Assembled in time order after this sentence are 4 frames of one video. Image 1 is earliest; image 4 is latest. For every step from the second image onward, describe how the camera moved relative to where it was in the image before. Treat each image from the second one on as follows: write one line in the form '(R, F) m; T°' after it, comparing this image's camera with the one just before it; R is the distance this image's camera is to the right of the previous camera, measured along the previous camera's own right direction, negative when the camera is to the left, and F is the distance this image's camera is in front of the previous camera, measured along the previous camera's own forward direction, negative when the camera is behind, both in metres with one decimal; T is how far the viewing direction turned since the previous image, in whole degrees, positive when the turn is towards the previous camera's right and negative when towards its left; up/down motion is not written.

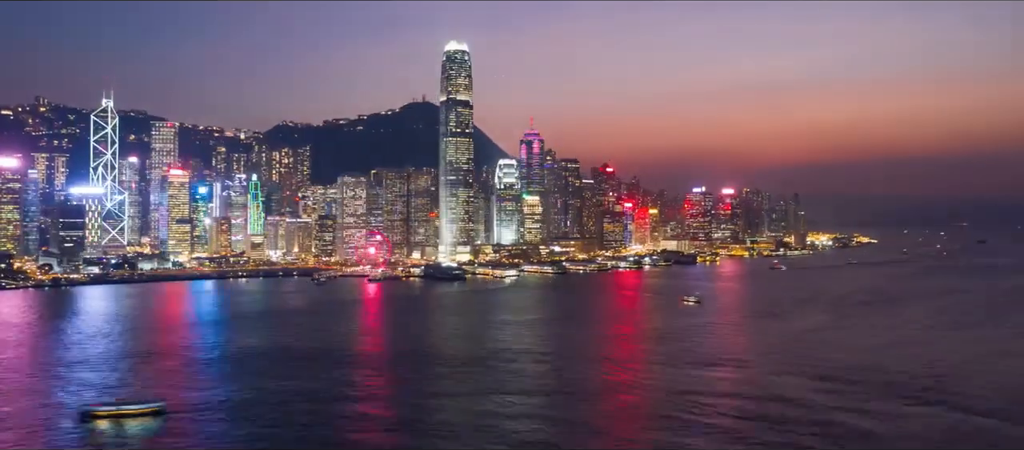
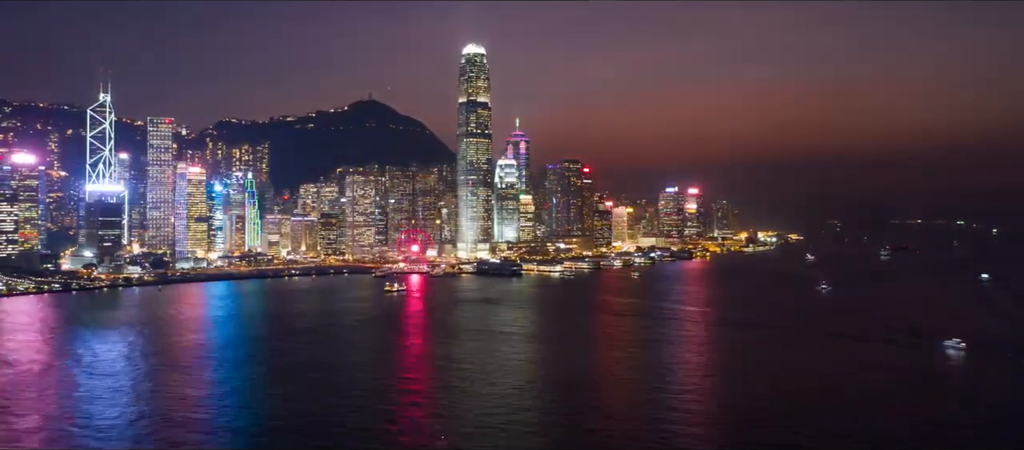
(-1.9, -0.3) m; +9°
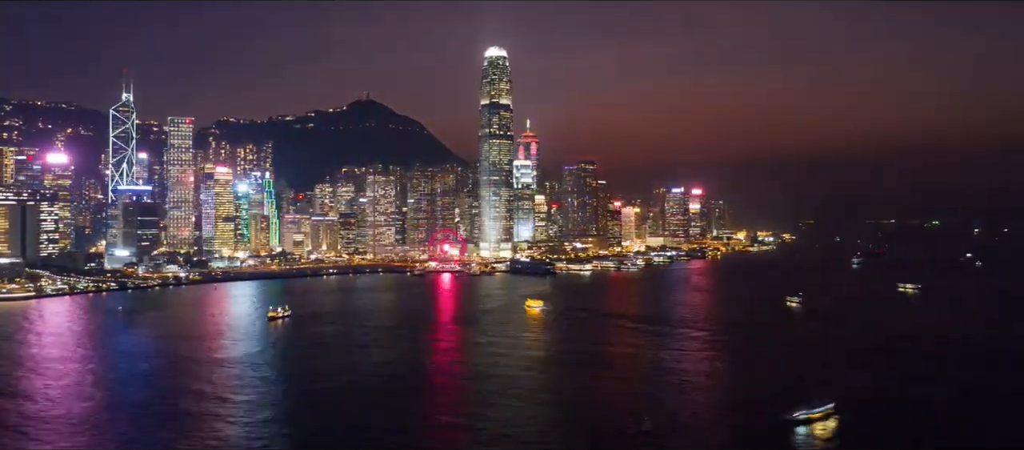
(-0.7, -0.2) m; +2°
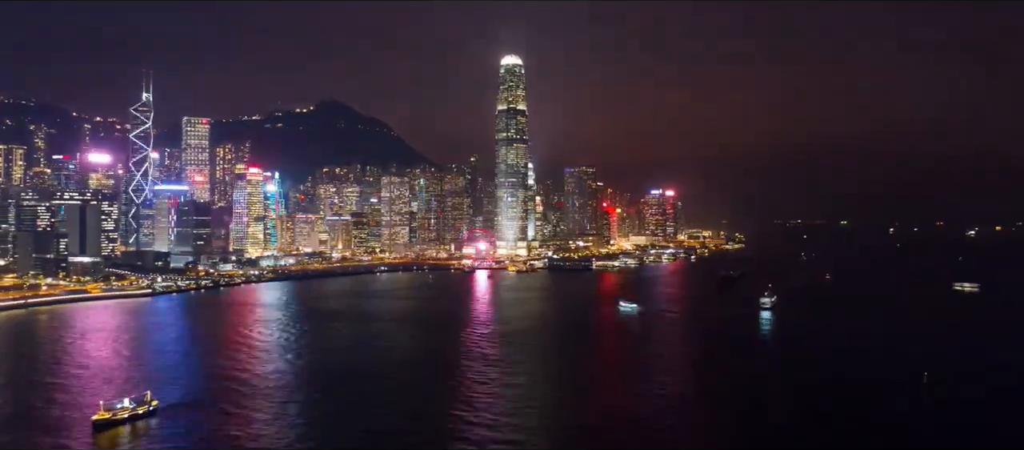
(-1.6, -0.5) m; +7°
